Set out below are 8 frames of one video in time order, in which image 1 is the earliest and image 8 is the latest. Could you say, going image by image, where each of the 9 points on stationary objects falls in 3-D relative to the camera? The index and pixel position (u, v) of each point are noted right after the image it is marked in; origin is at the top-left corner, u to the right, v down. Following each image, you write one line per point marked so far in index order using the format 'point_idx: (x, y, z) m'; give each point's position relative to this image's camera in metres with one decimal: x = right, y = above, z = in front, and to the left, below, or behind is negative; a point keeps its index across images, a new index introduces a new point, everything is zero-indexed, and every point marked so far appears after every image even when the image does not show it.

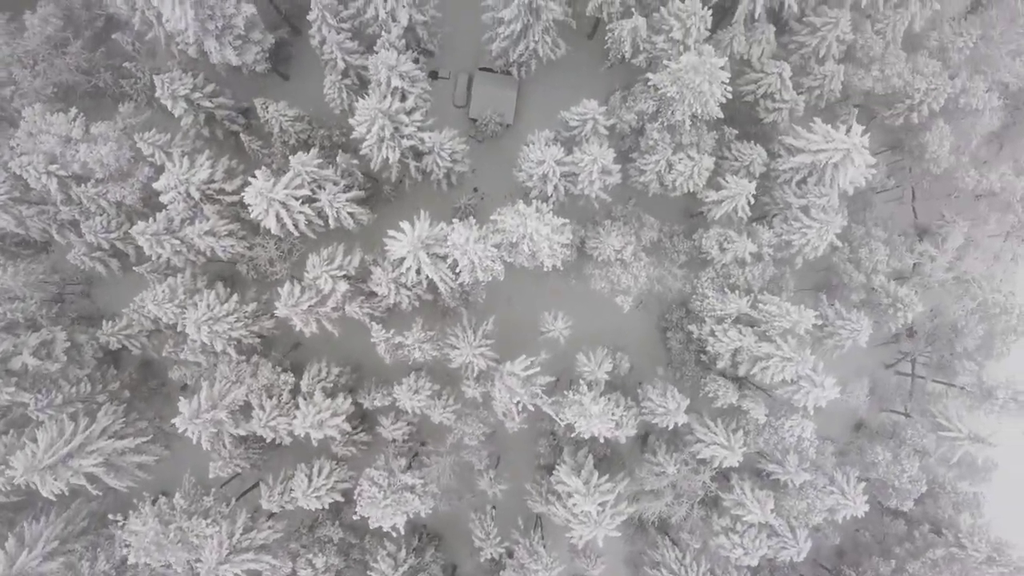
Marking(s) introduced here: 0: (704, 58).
0: (+4.0, +4.6, +16.9) m
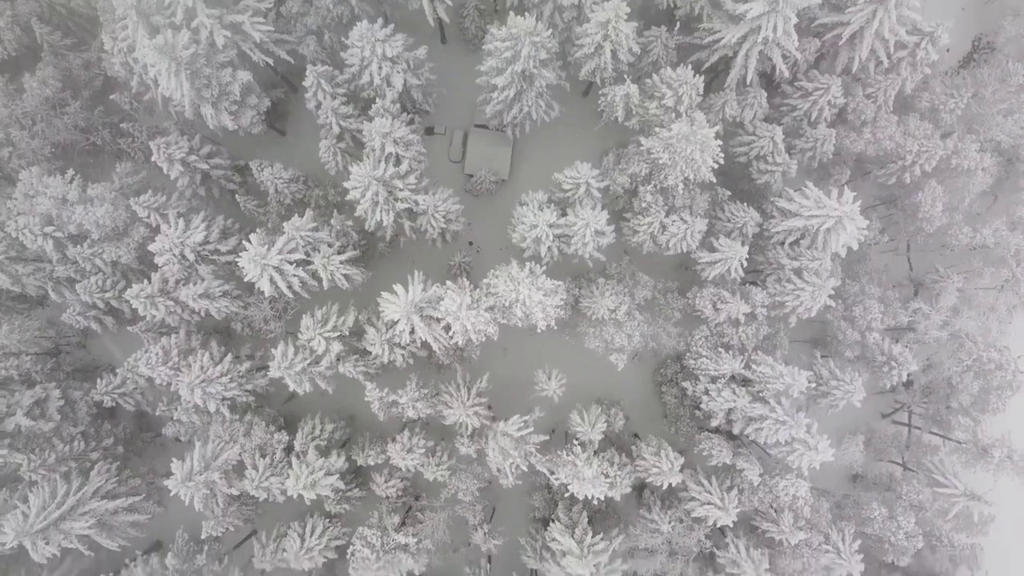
0: (+3.8, +3.2, +17.0) m
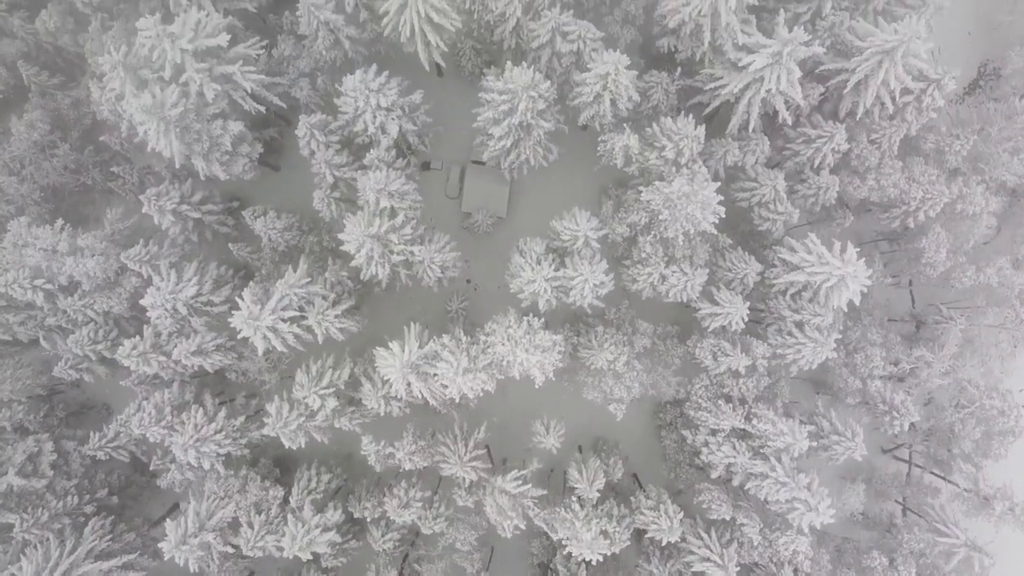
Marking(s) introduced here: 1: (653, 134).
0: (+3.8, +2.0, +16.6) m
1: (+3.1, +3.4, +18.0) m
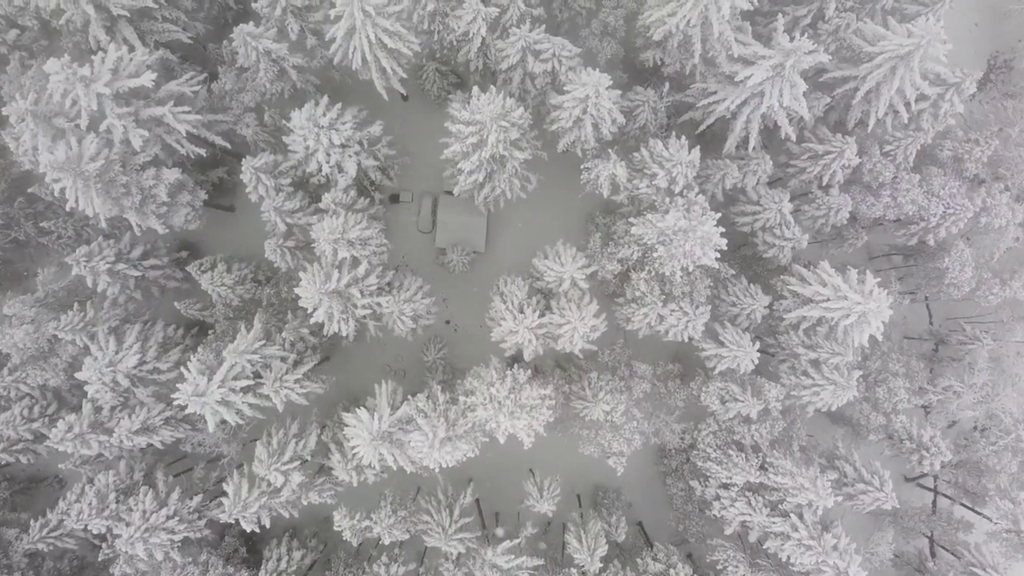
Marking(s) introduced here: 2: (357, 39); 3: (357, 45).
0: (+3.3, +1.2, +14.7) m
1: (+2.5, +2.5, +16.0) m
2: (-2.7, +4.4, +14.4) m
3: (-2.8, +4.4, +14.7) m
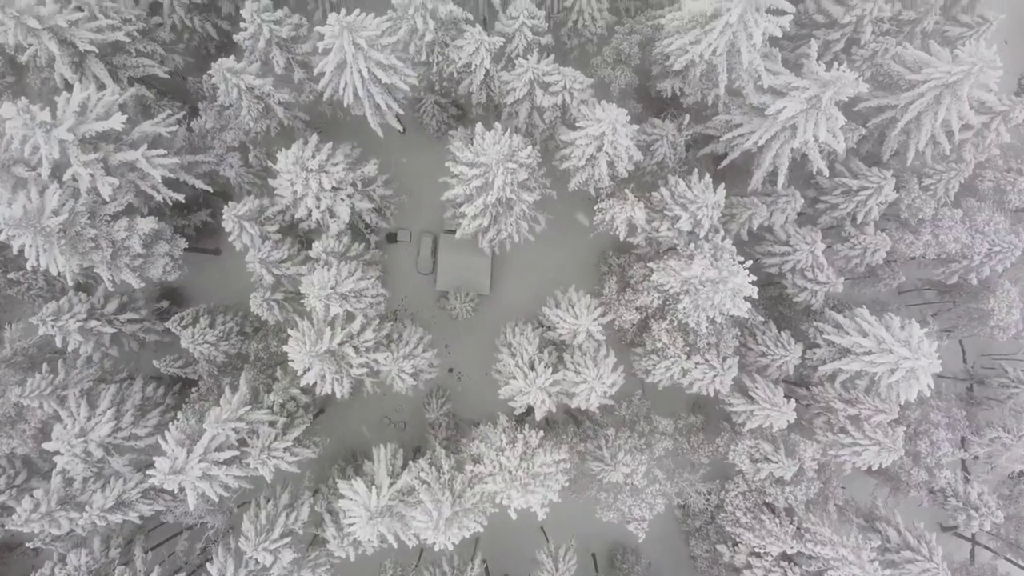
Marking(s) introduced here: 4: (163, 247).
0: (+3.5, +0.3, +13.3) m
1: (+2.7, +1.6, +14.6) m
2: (-2.6, +3.4, +13.1) m
3: (-2.7, +3.4, +13.3) m
4: (-6.4, +0.7, +15.1) m
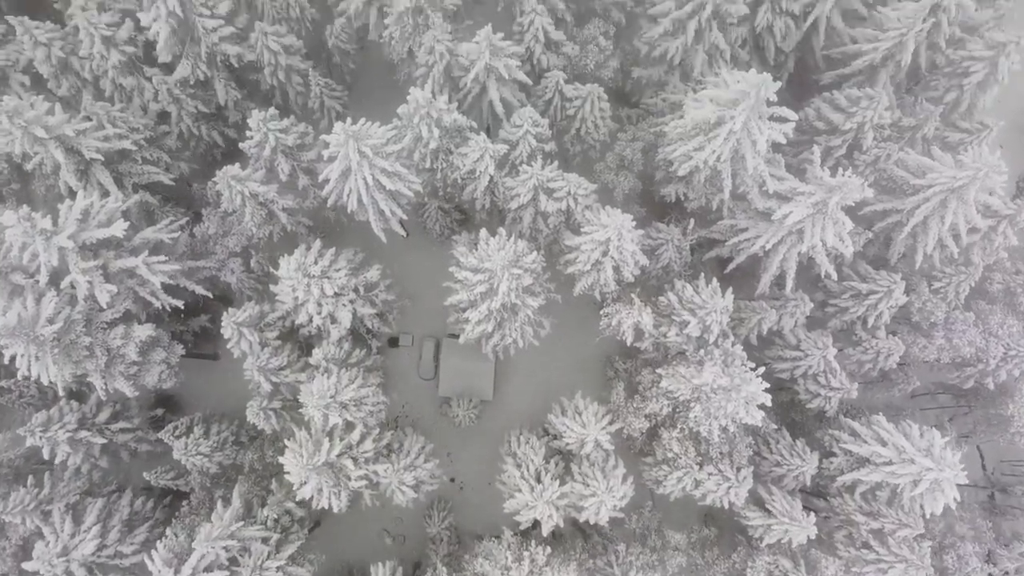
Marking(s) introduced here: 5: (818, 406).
0: (+3.5, -1.4, +12.9) m
1: (+2.8, -0.3, +14.4) m
2: (-2.5, +1.7, +13.1) m
3: (-2.6, +1.6, +13.3) m
4: (-6.4, -1.2, +14.8) m
5: (+5.8, -2.2, +15.4) m
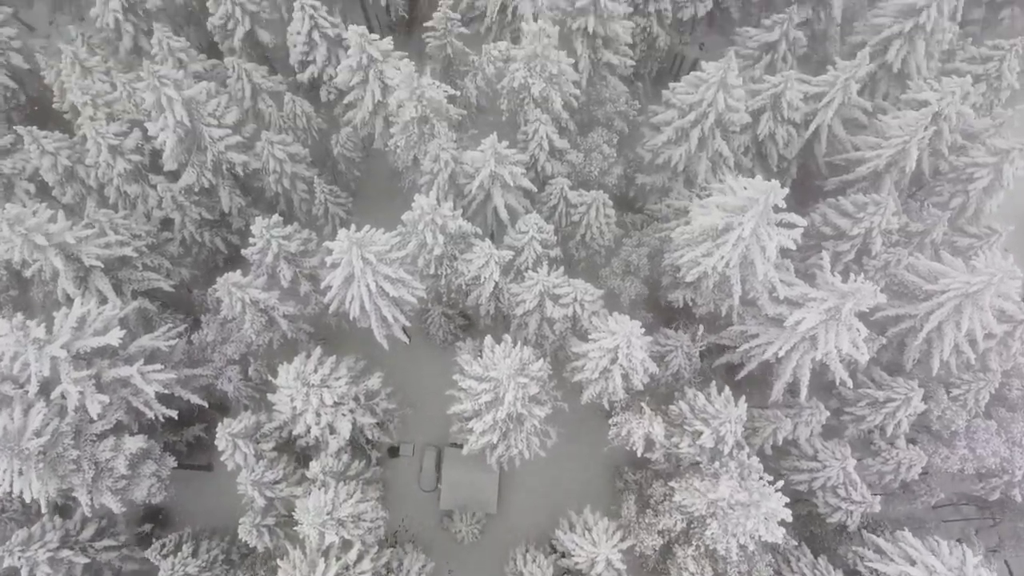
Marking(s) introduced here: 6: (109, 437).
0: (+3.6, -3.1, +12.3) m
1: (+2.9, -2.1, +13.9) m
2: (-2.5, 0.0, +12.8) m
3: (-2.5, -0.1, +13.1) m
4: (-6.3, -3.1, +14.1) m
5: (+5.9, -4.2, +14.7) m
6: (-6.5, -2.4, +13.3) m
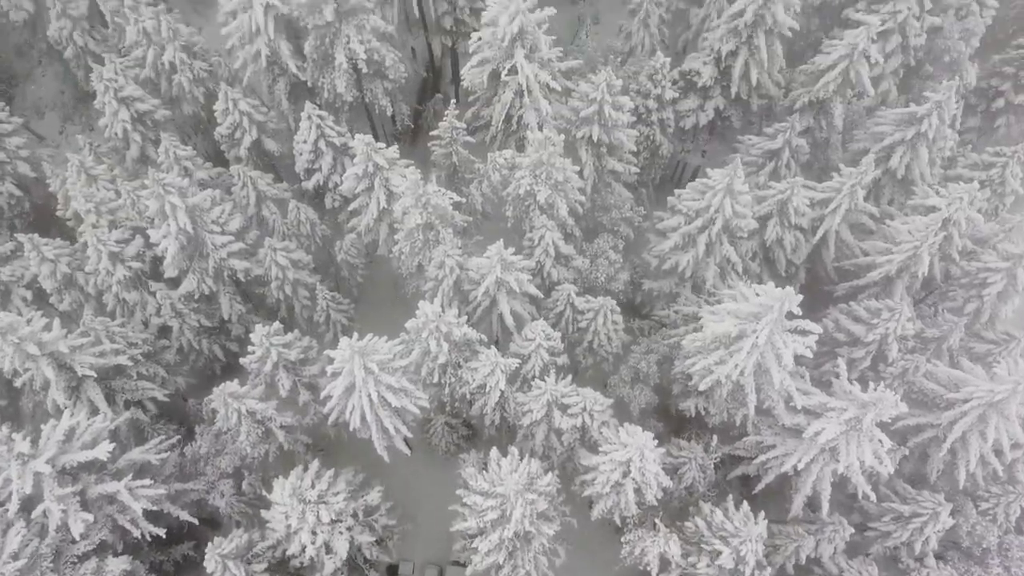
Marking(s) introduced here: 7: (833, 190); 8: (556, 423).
0: (+3.8, -4.6, +11.4) m
1: (+3.0, -3.9, +13.1) m
2: (-2.3, -1.7, +12.3) m
3: (-2.4, -1.8, +12.6) m
4: (-6.1, -4.9, +13.3) m
5: (+6.0, -6.0, +13.7) m
6: (-6.4, -4.1, +12.5) m
7: (+5.8, +1.8, +14.8) m
8: (+0.7, -2.2, +13.2) m
